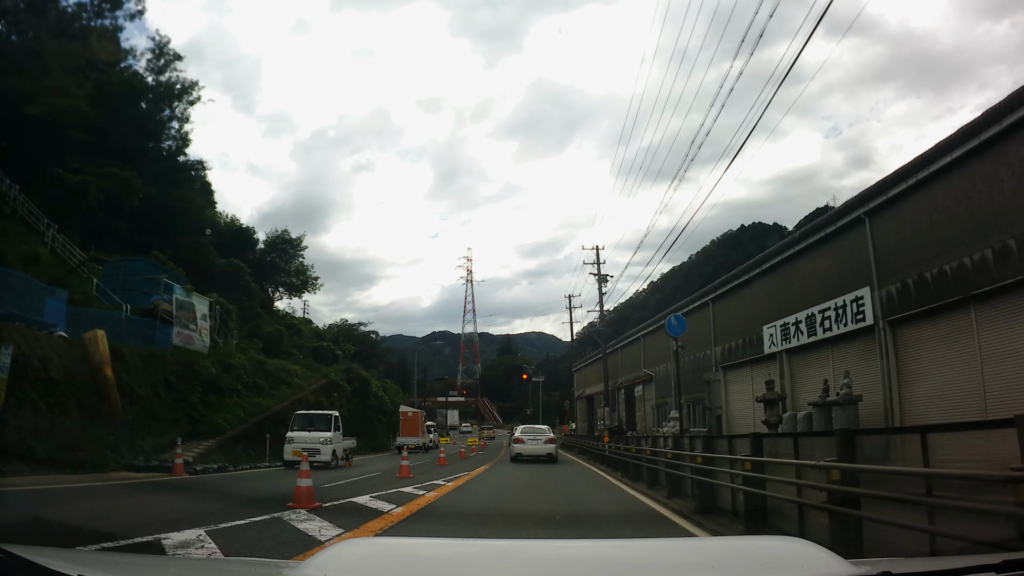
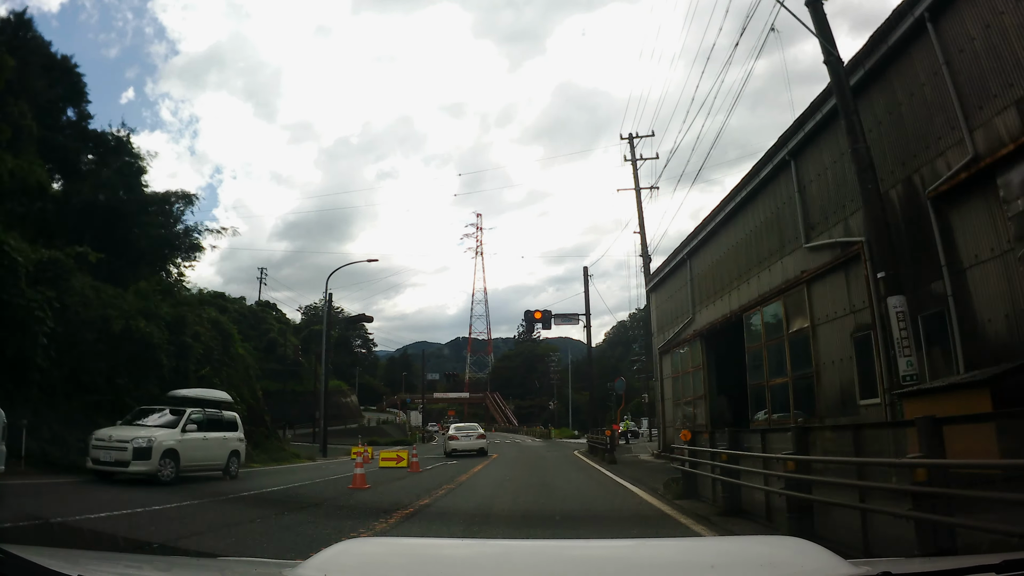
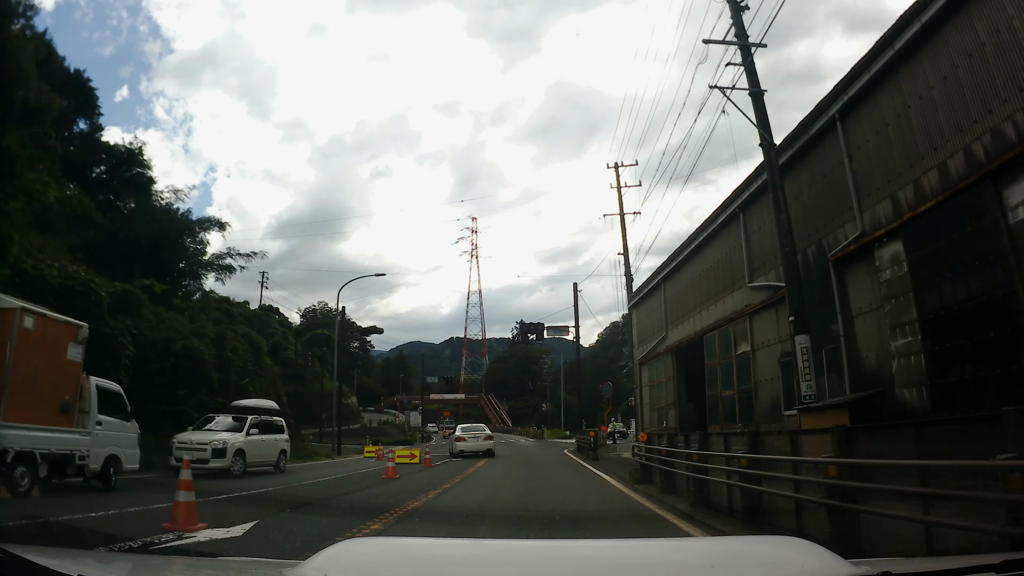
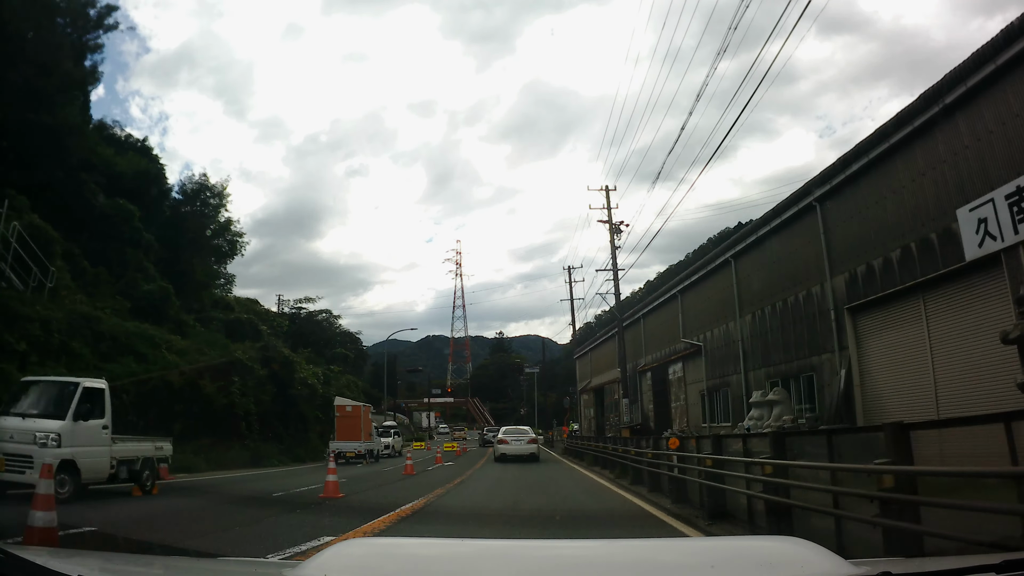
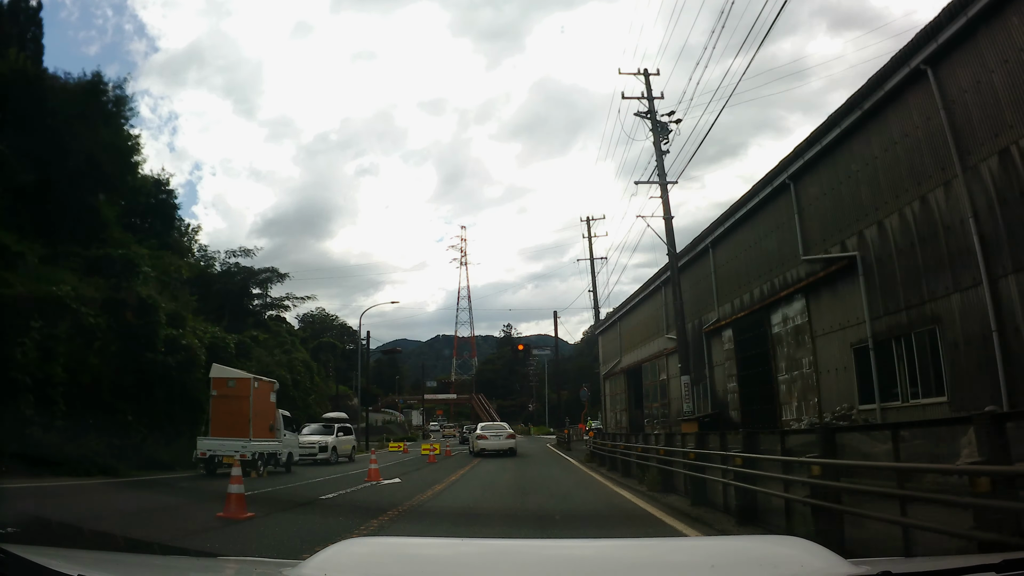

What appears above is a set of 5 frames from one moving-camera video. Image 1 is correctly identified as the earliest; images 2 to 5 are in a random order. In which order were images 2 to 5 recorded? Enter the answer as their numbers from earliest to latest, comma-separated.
4, 5, 3, 2
